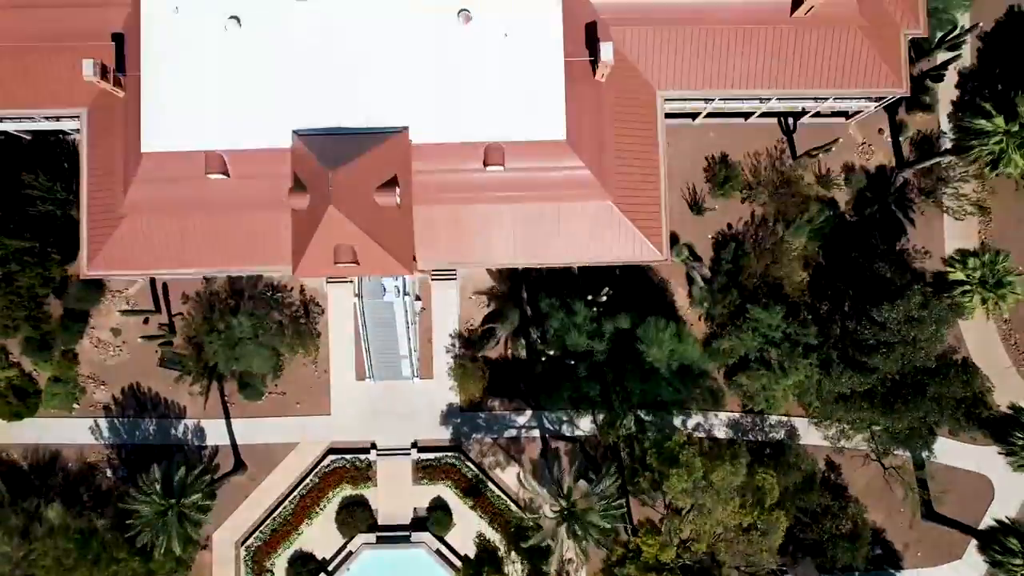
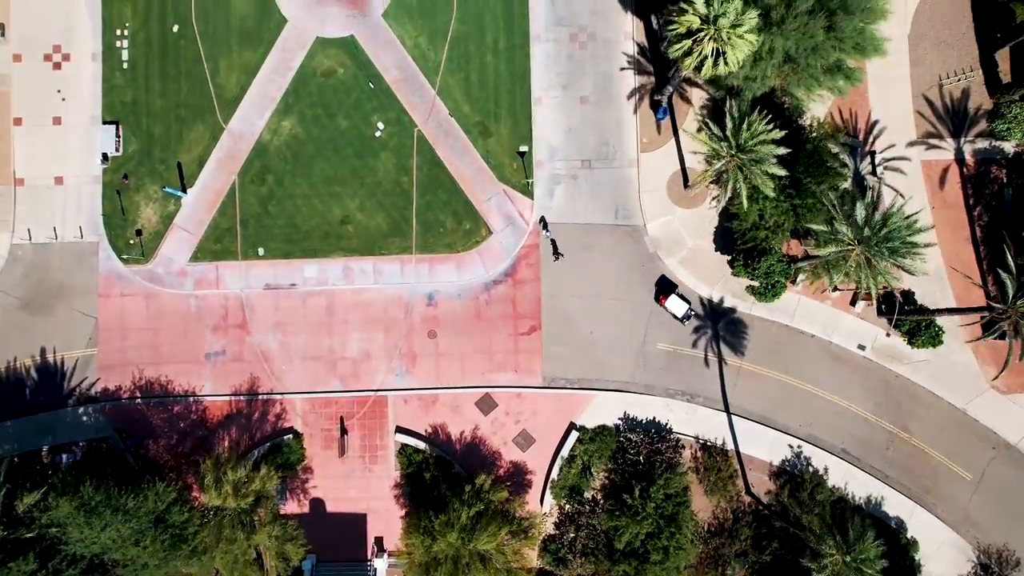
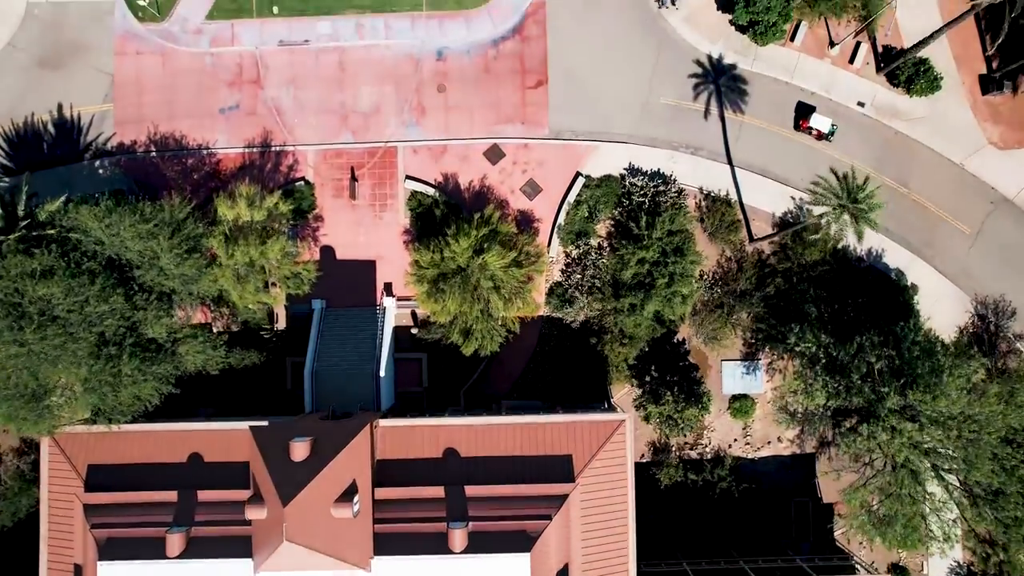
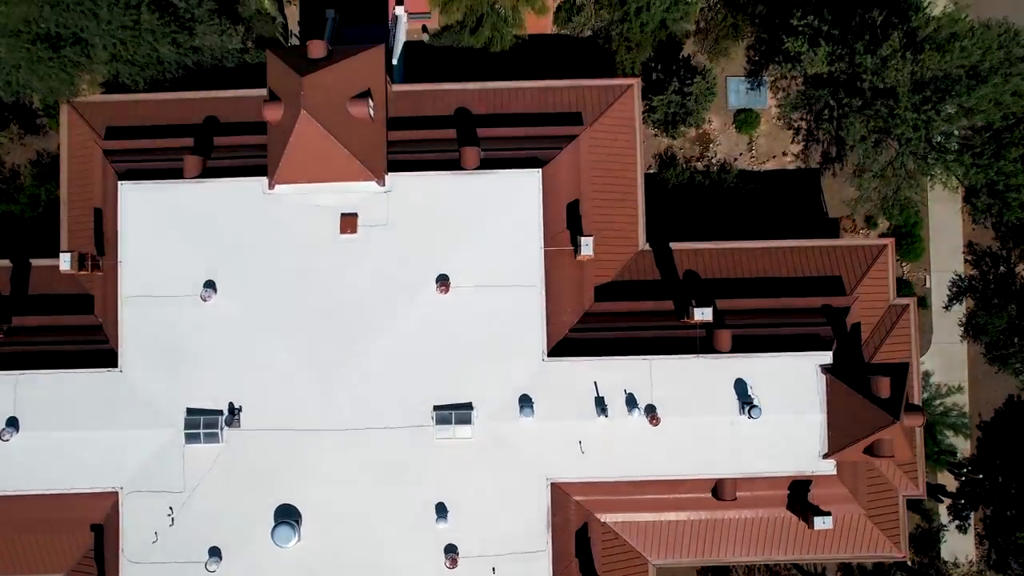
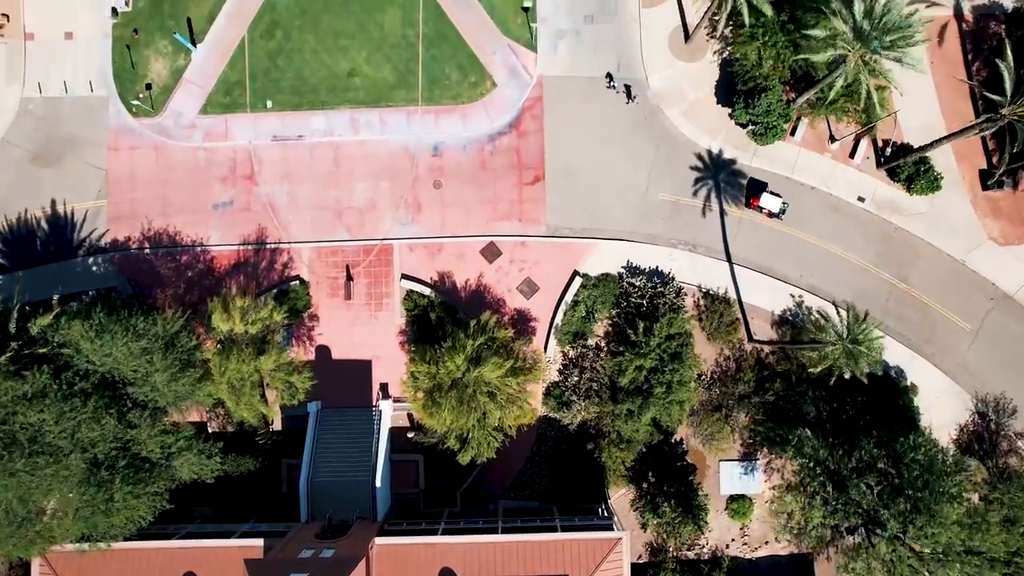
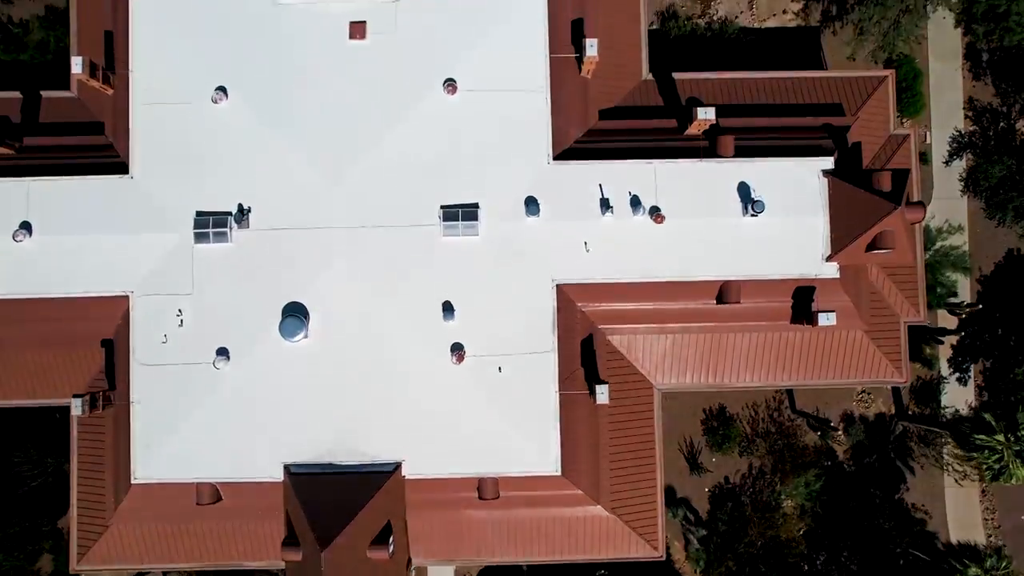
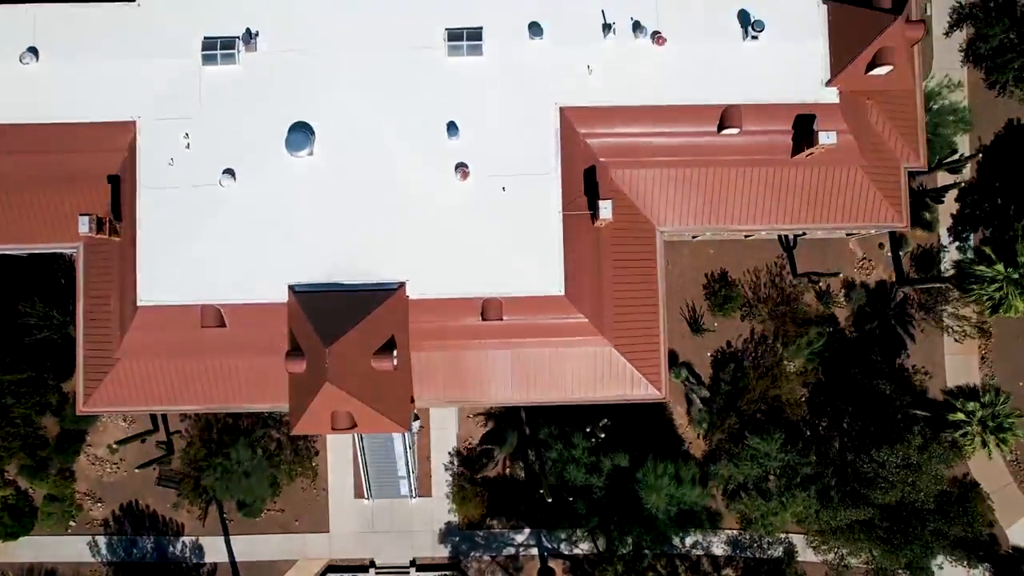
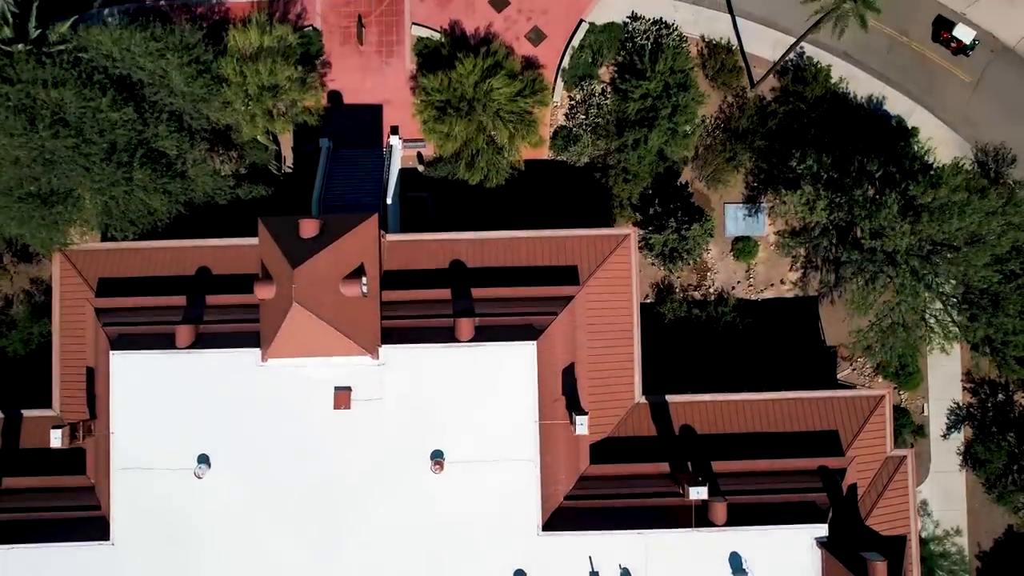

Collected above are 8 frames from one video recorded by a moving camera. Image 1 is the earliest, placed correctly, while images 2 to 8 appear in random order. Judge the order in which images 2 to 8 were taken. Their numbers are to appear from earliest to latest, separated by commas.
7, 6, 4, 8, 3, 5, 2
